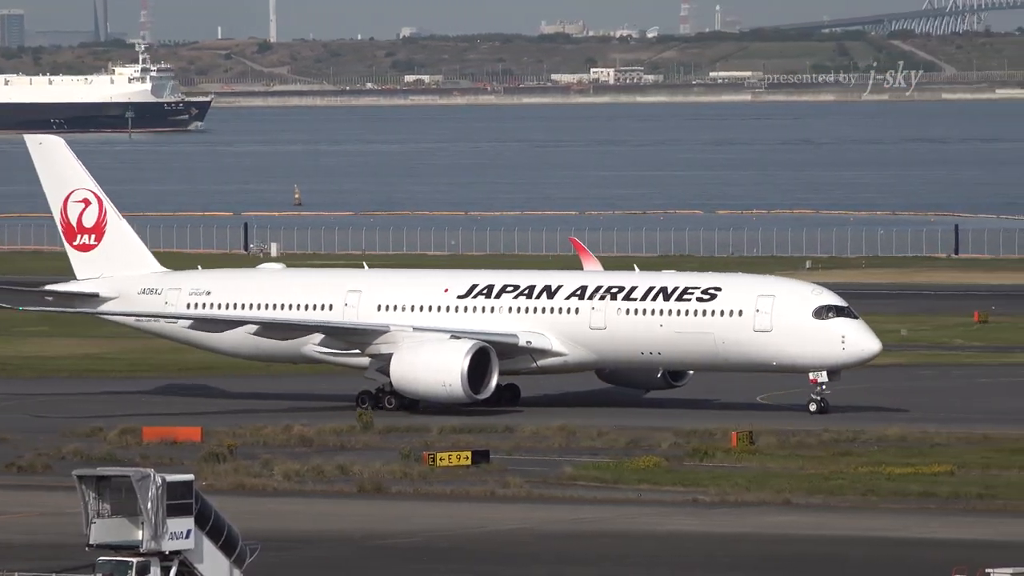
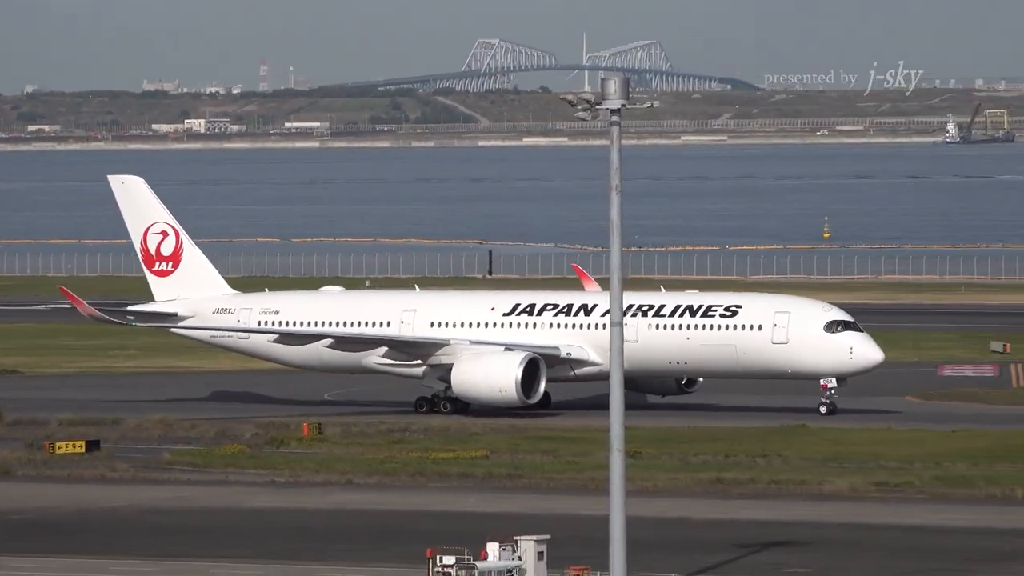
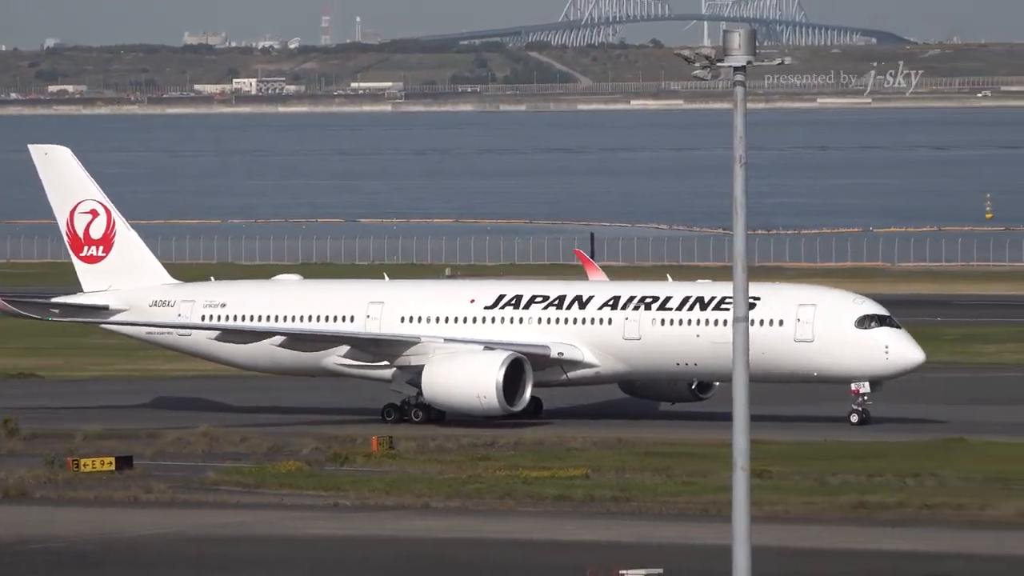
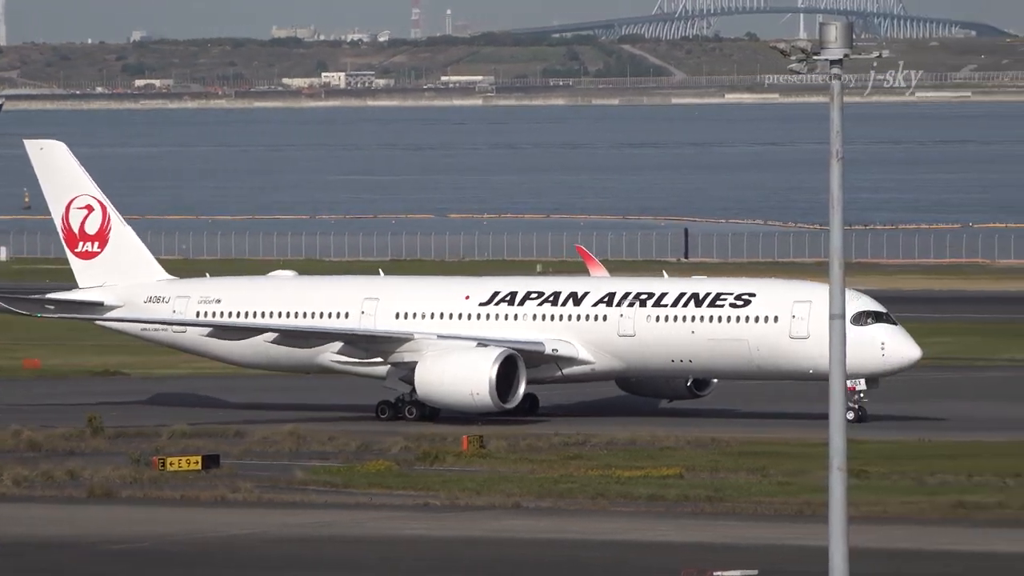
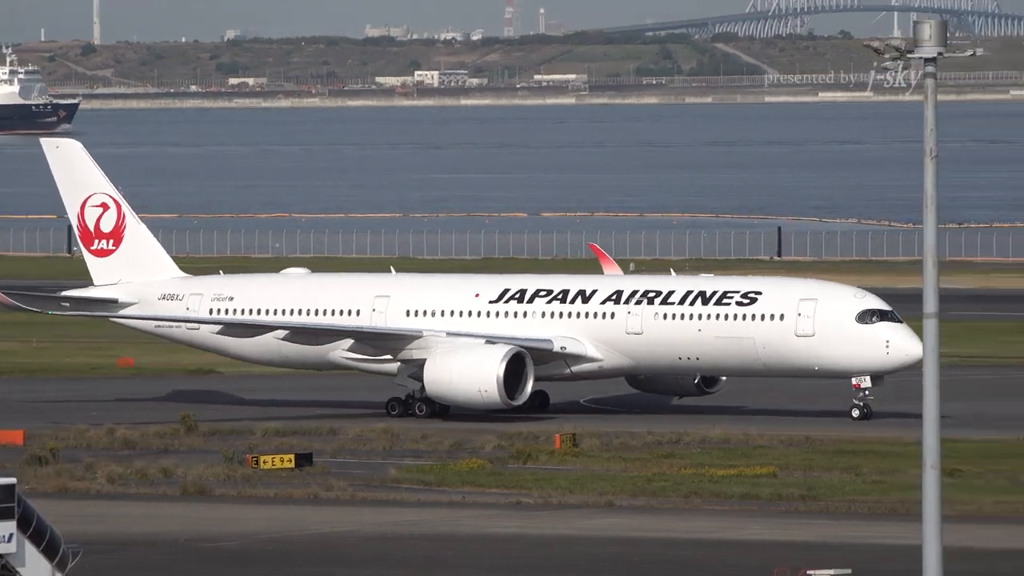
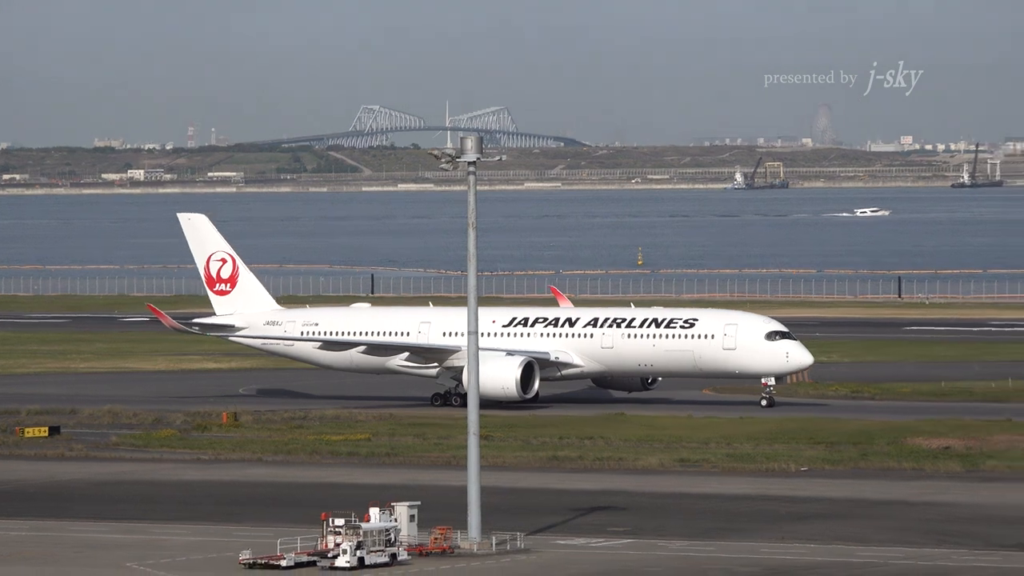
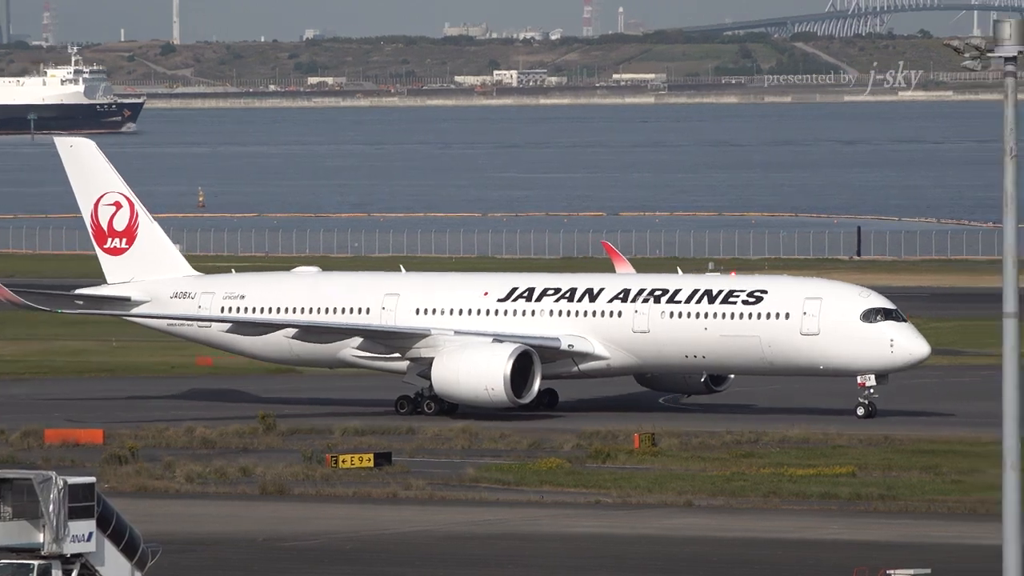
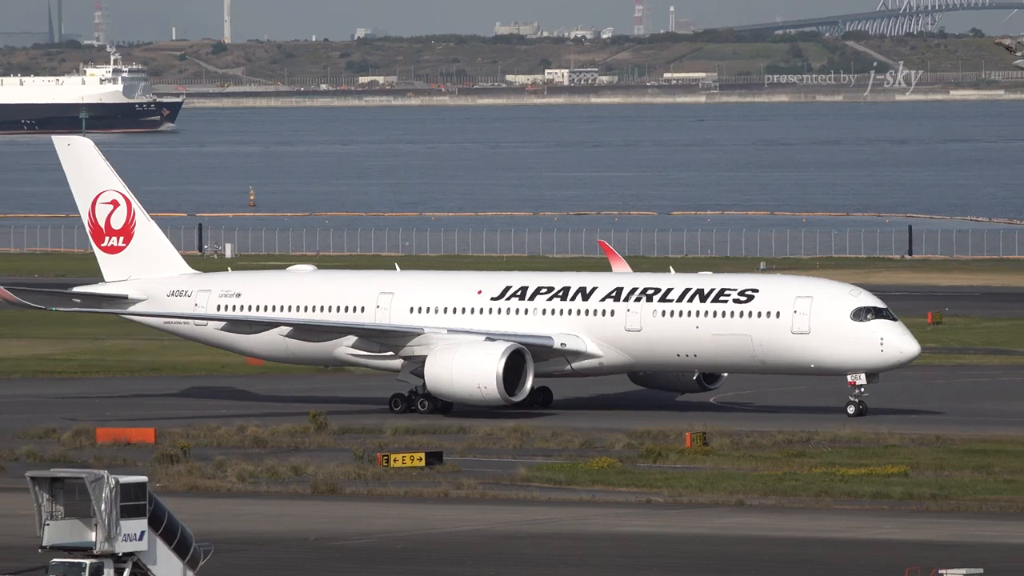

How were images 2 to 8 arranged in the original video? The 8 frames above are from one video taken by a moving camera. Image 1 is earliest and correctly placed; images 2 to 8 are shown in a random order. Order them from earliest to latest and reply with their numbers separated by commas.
8, 7, 5, 4, 3, 2, 6
